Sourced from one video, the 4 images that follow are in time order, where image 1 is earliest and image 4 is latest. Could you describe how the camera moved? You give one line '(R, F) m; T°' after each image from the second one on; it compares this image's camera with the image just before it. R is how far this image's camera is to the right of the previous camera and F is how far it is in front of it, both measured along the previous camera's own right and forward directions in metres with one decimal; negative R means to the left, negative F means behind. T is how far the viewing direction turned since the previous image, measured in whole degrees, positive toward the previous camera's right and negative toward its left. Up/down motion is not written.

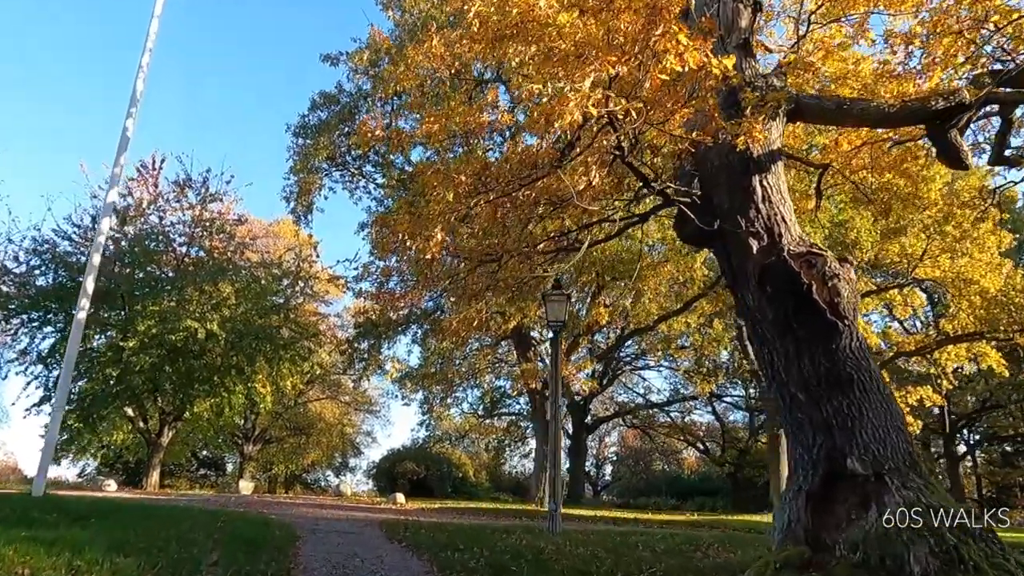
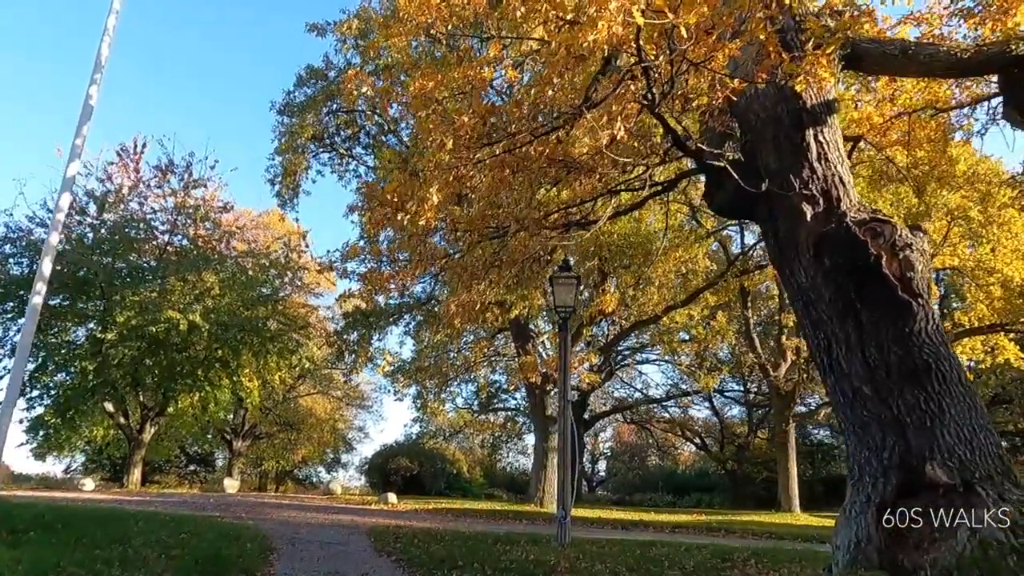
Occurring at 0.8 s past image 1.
(-0.1, +1.1) m; 0°
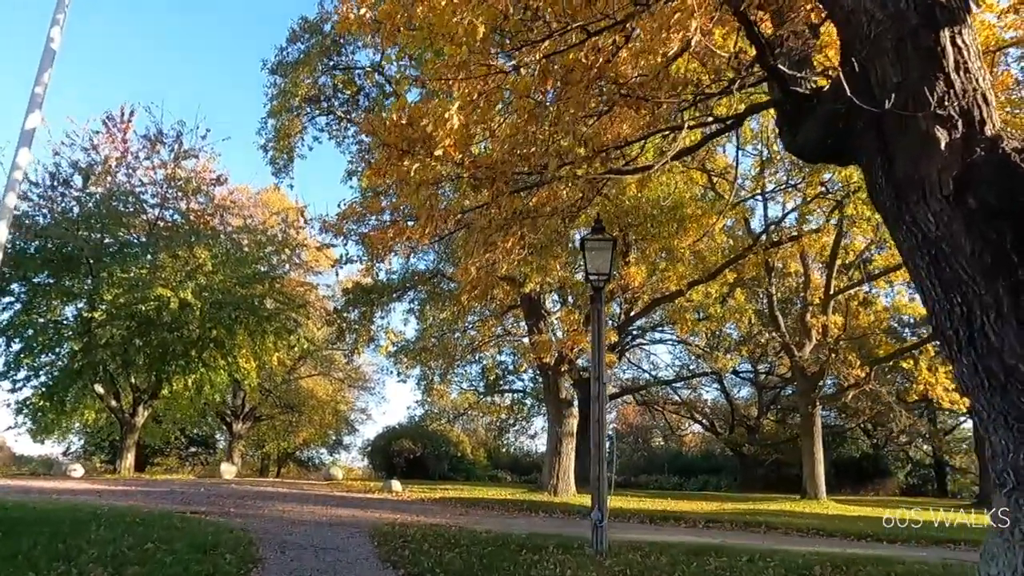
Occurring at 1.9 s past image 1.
(-0.2, +1.3) m; 0°
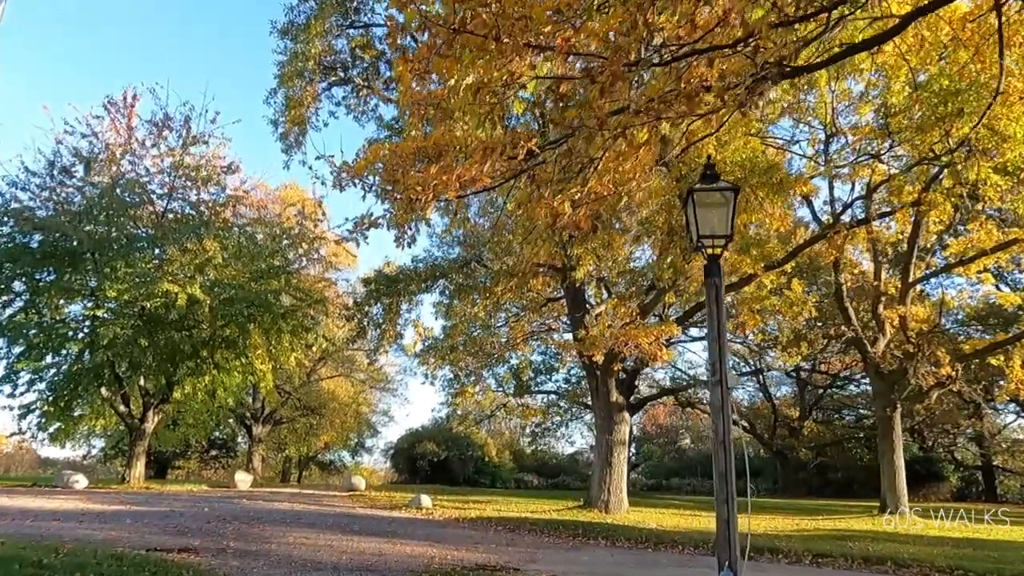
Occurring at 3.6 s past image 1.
(-0.5, +2.1) m; -2°
